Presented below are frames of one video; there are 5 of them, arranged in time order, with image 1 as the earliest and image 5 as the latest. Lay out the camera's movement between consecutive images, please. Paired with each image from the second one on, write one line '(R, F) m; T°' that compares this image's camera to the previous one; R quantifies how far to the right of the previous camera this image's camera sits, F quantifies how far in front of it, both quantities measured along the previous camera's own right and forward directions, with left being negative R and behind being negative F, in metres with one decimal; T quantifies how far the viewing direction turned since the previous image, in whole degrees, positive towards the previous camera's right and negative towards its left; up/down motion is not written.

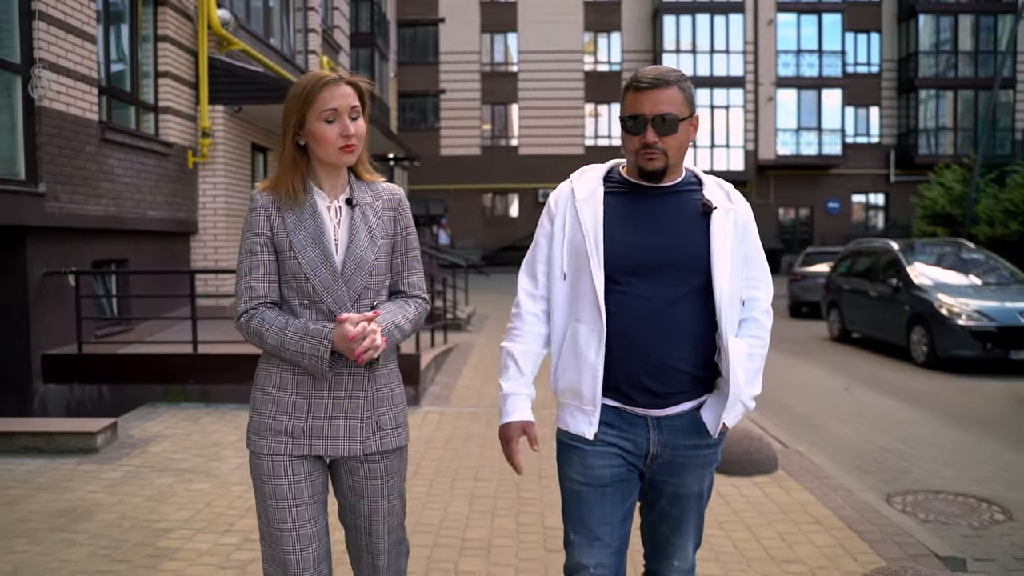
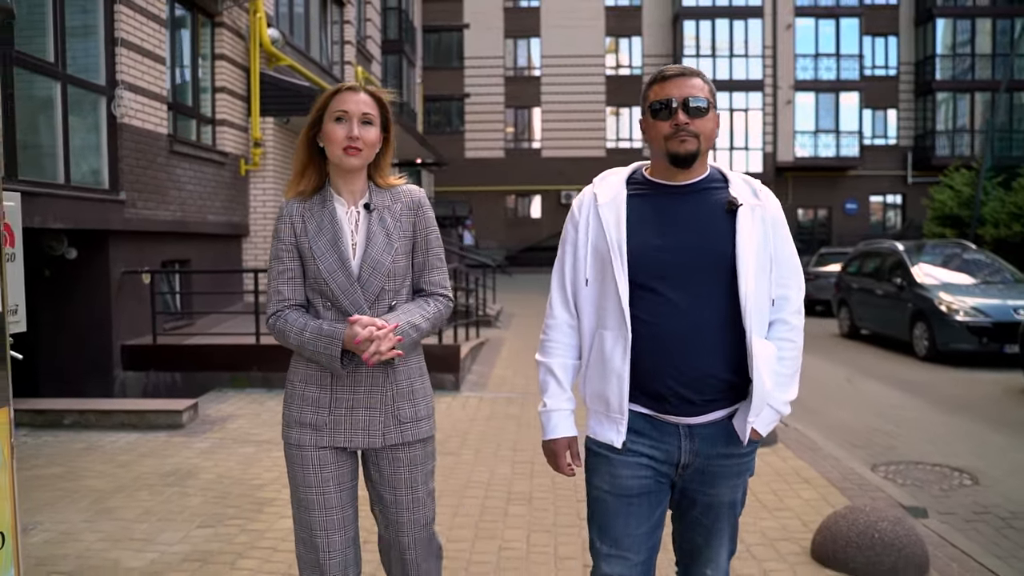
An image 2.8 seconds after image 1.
(-0.1, -0.9) m; -1°
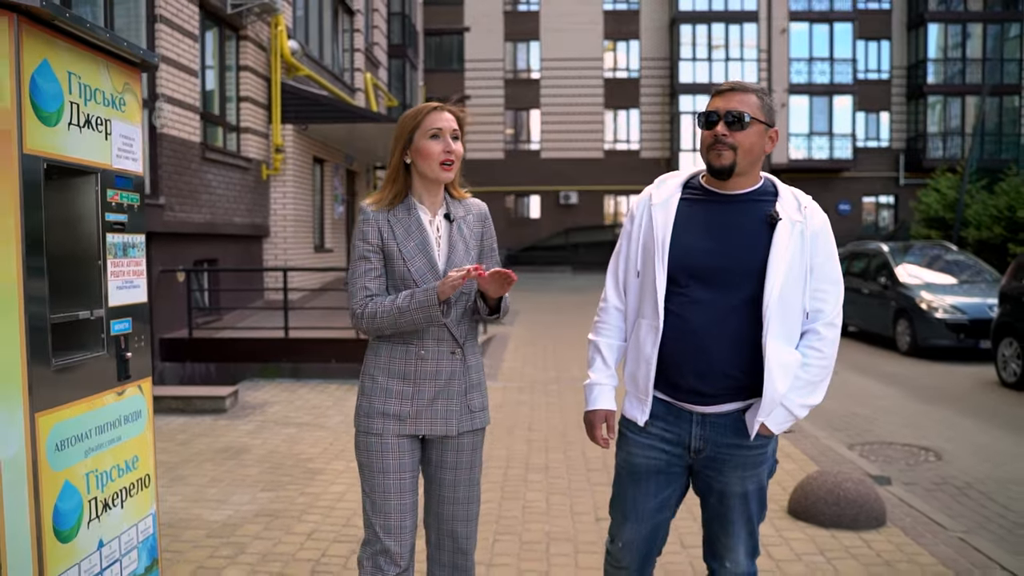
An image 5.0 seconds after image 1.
(-0.2, -0.7) m; 0°
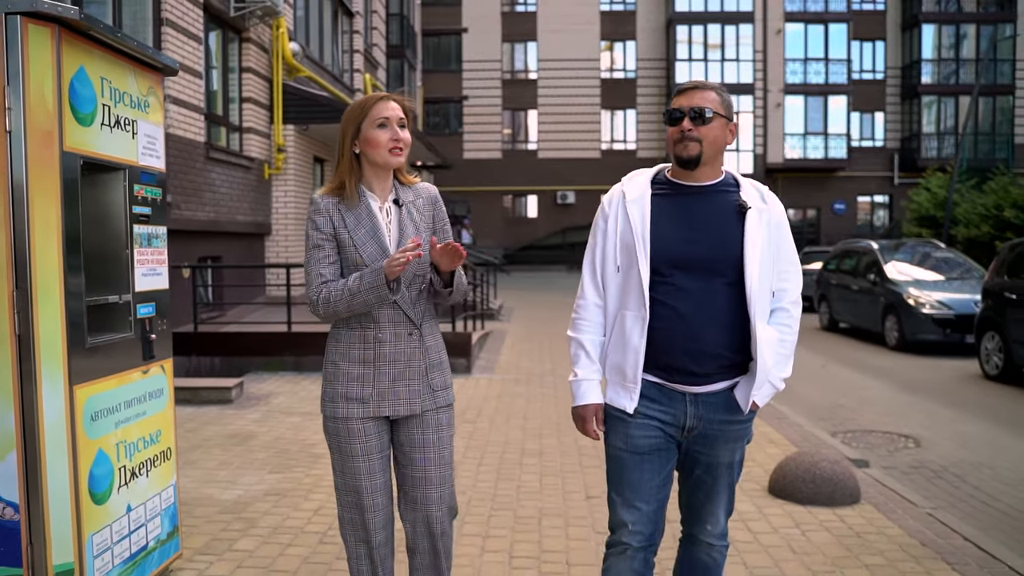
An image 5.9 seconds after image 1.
(0.0, -0.3) m; 0°
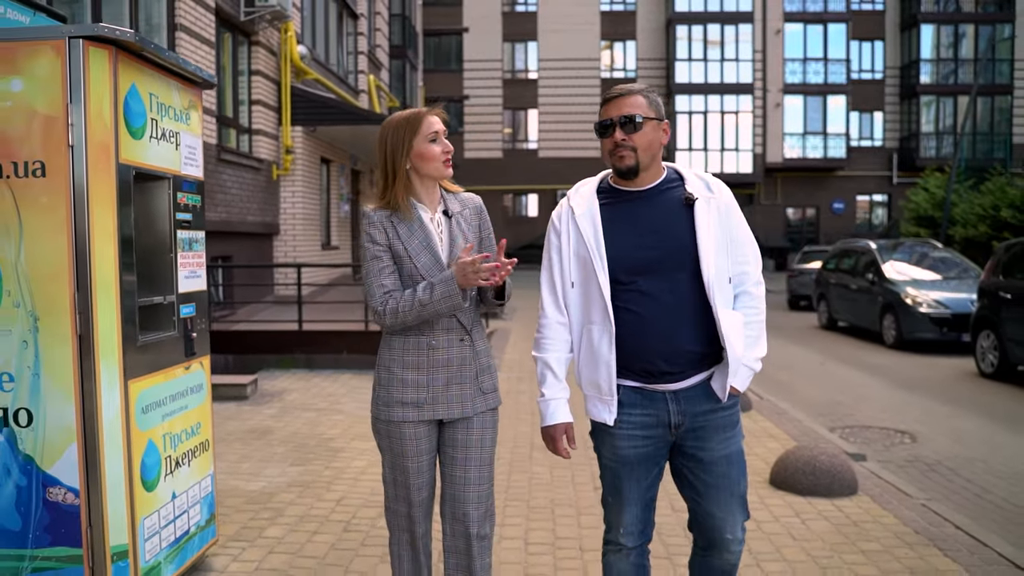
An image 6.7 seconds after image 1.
(-0.1, -0.2) m; 0°
